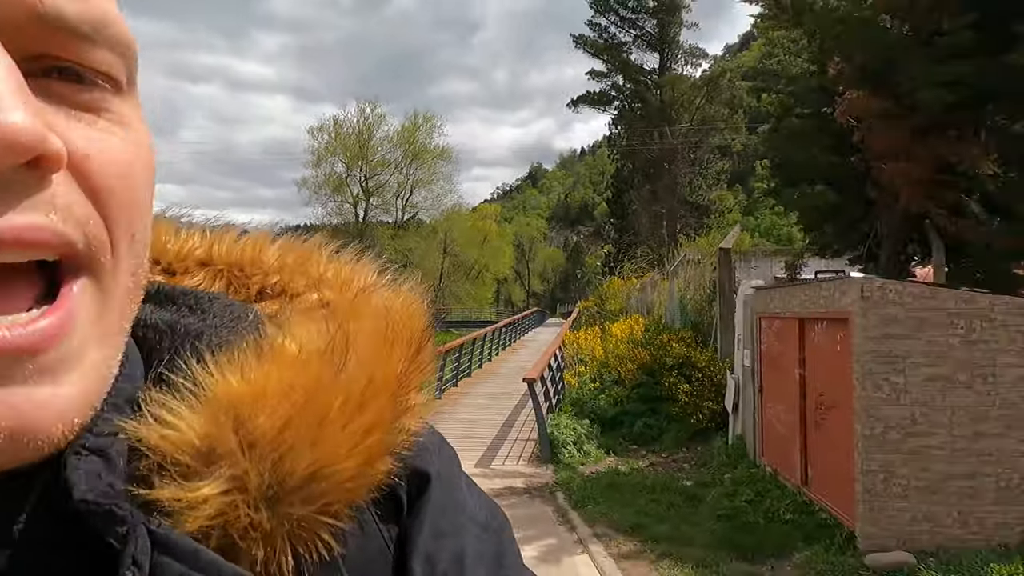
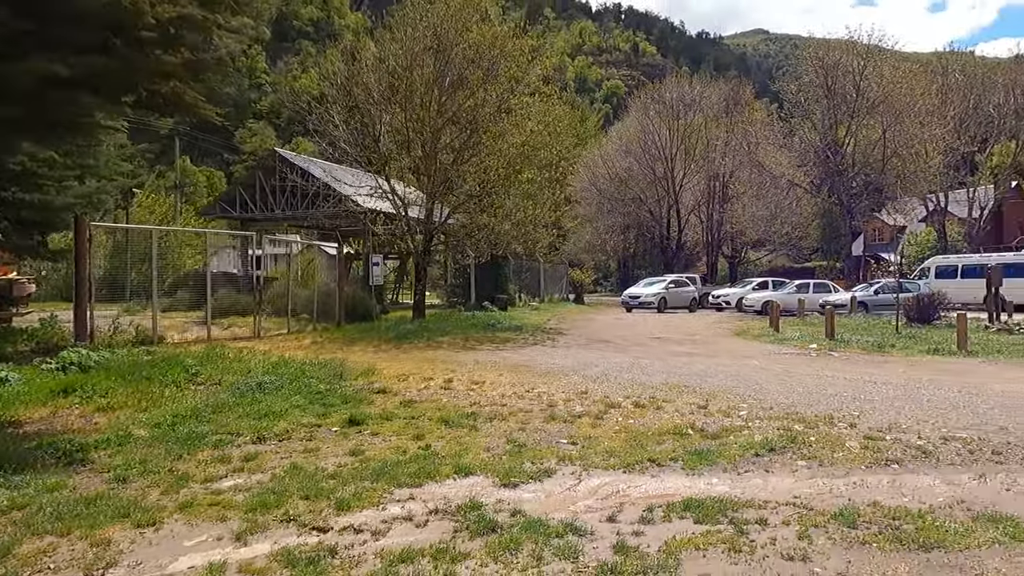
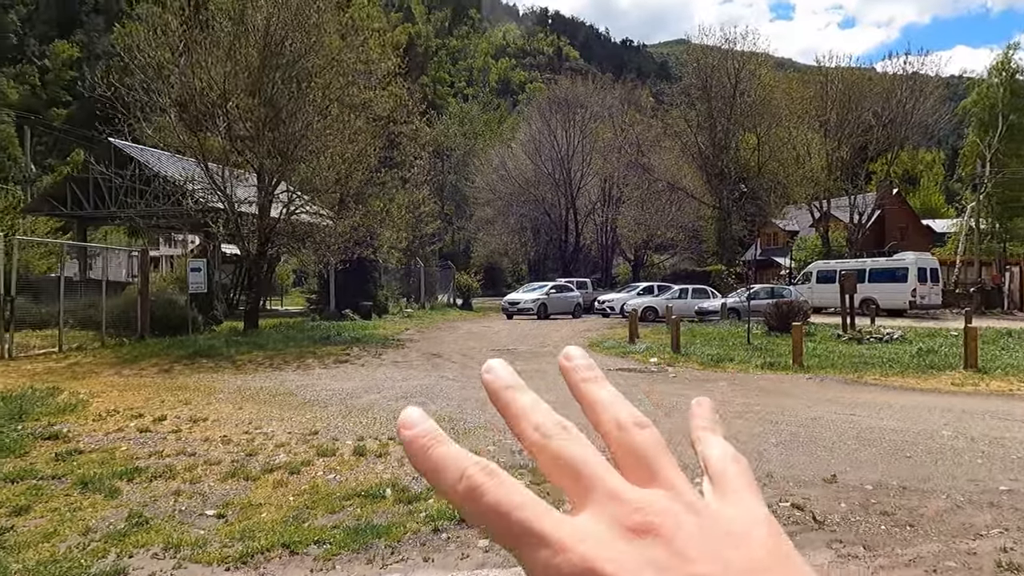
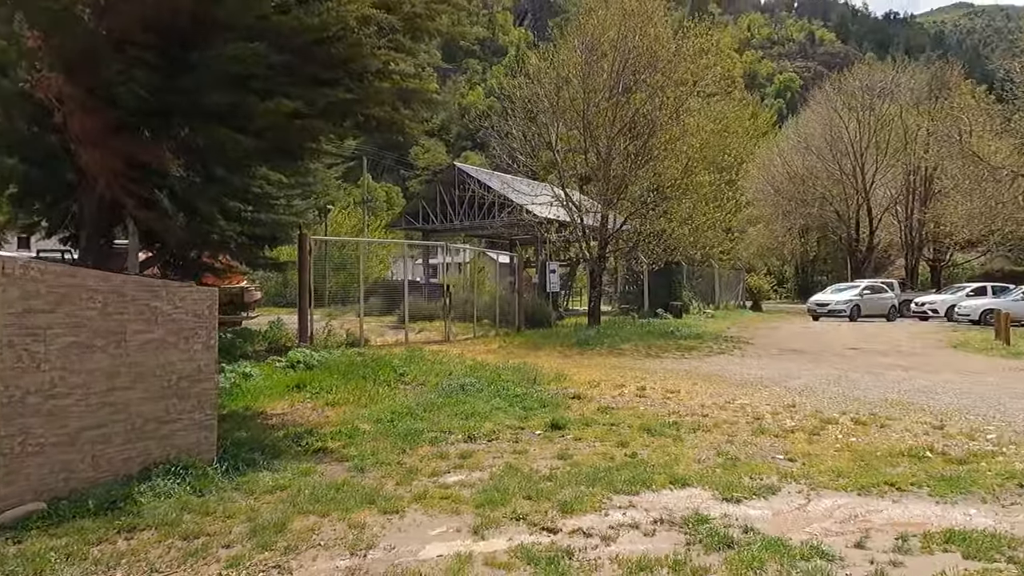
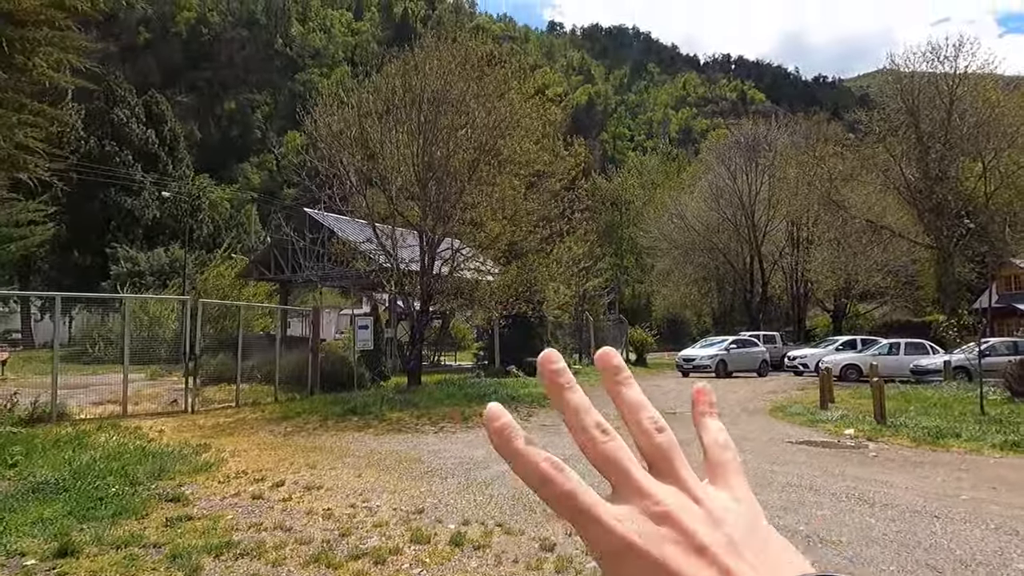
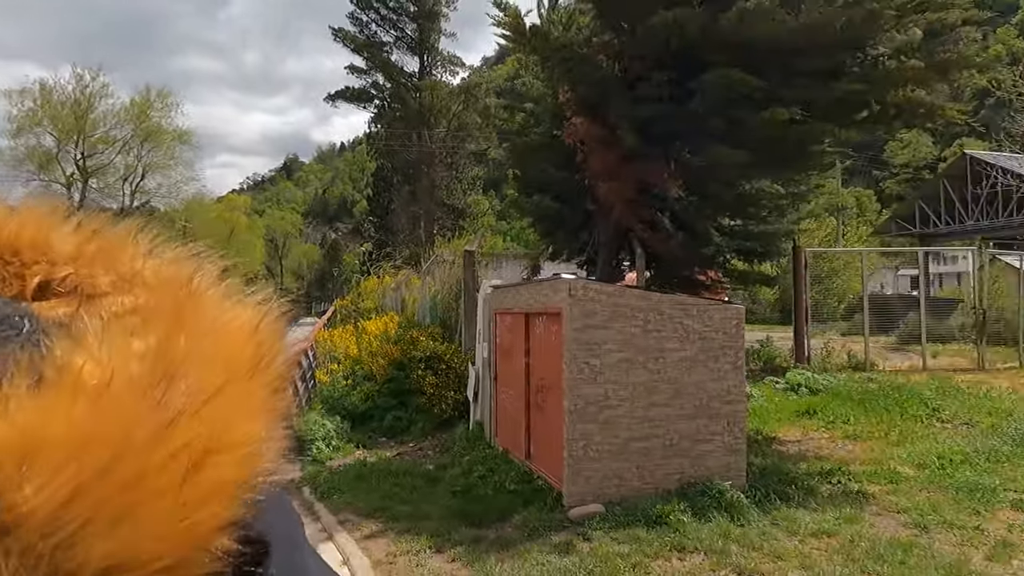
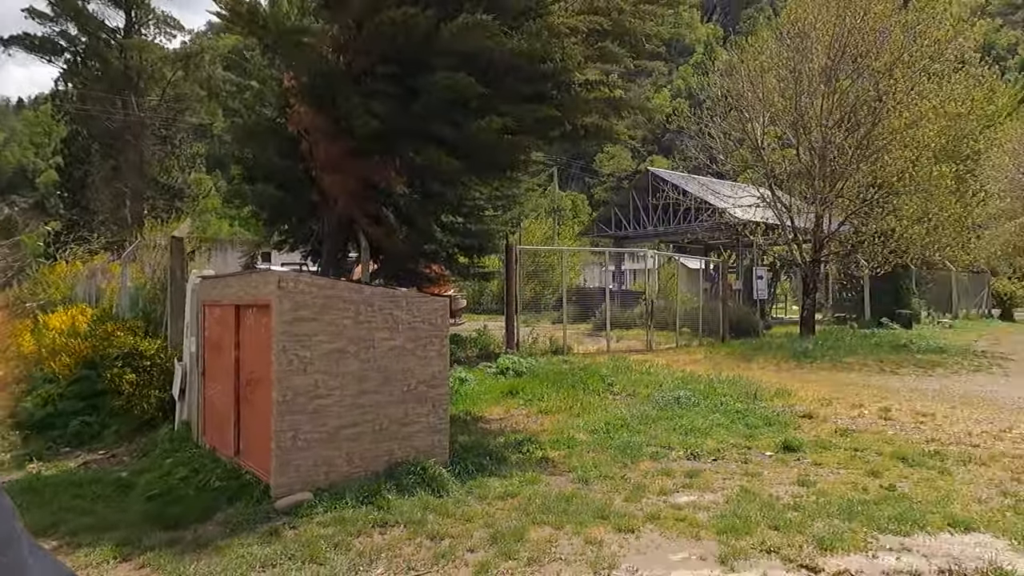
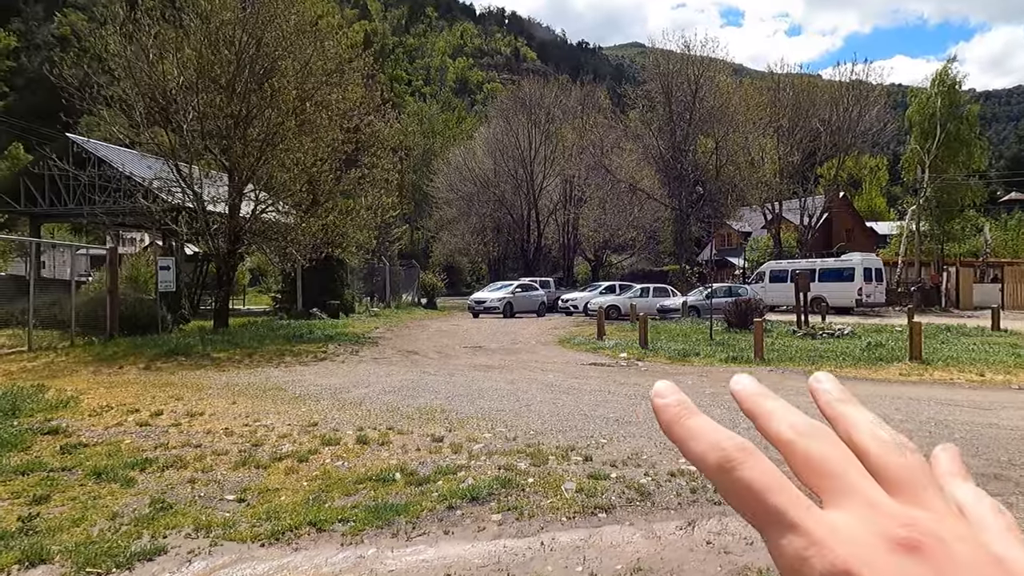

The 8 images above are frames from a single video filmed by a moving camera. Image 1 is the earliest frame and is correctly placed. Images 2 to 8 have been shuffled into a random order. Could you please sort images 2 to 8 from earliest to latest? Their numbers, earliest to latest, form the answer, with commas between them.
6, 7, 4, 2, 8, 3, 5
